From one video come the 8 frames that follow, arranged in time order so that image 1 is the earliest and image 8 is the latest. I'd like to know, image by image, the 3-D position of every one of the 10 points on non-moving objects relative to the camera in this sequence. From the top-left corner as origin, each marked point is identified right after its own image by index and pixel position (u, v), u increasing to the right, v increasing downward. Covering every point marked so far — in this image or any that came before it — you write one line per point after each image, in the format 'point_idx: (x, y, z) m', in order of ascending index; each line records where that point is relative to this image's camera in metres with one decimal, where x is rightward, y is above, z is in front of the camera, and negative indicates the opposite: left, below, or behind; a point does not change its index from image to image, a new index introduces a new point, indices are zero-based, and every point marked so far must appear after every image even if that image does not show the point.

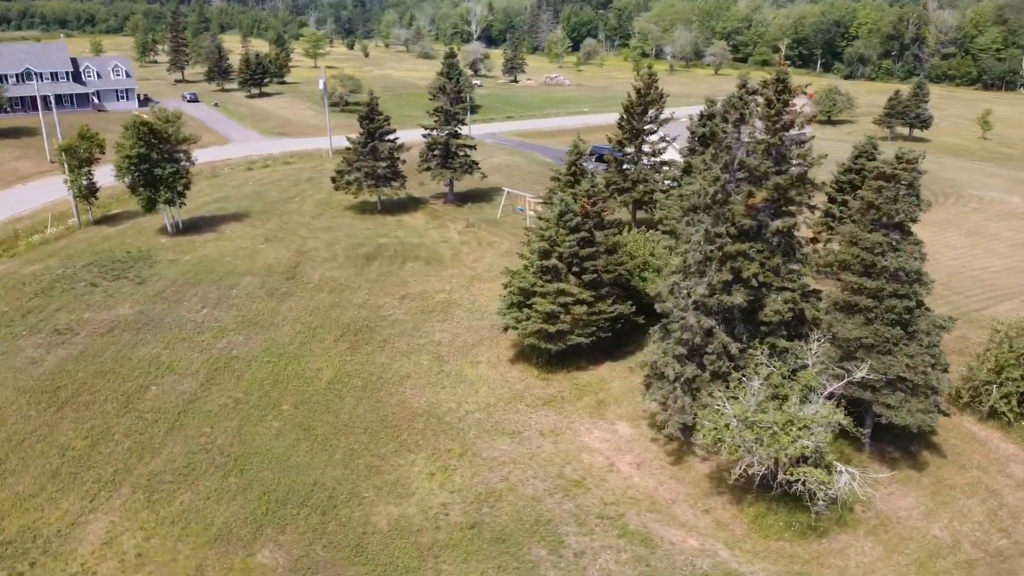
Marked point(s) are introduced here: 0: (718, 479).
0: (+4.6, -4.3, +18.0) m
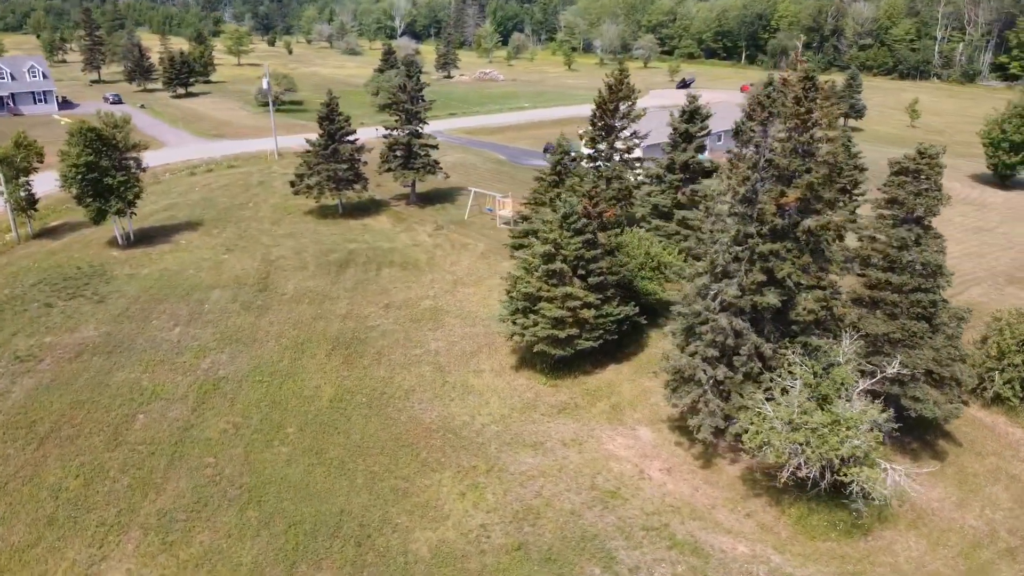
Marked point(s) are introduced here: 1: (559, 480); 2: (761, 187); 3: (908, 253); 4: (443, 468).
0: (+5.3, -4.3, +17.8) m
1: (+1.1, -4.3, +17.9) m
2: (+5.3, +2.1, +17.0) m
3: (+8.5, +0.8, +17.3) m
4: (-1.5, -4.1, +18.2) m
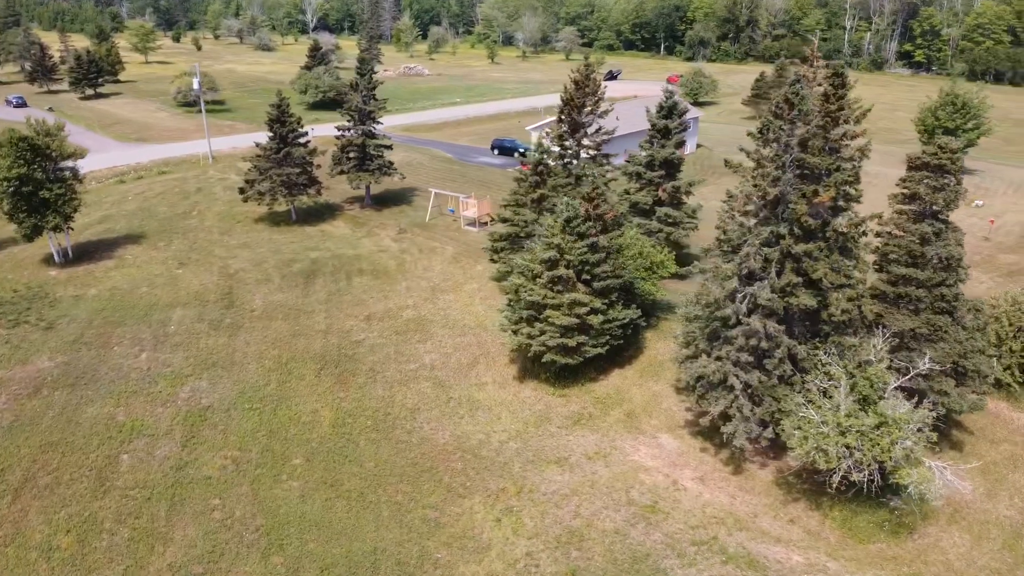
0: (+6.0, -4.3, +17.6) m
1: (+1.8, -4.5, +17.1) m
2: (+5.8, +2.1, +16.6) m
3: (+9.0, +0.9, +17.3) m
4: (-0.9, -4.4, +17.2) m
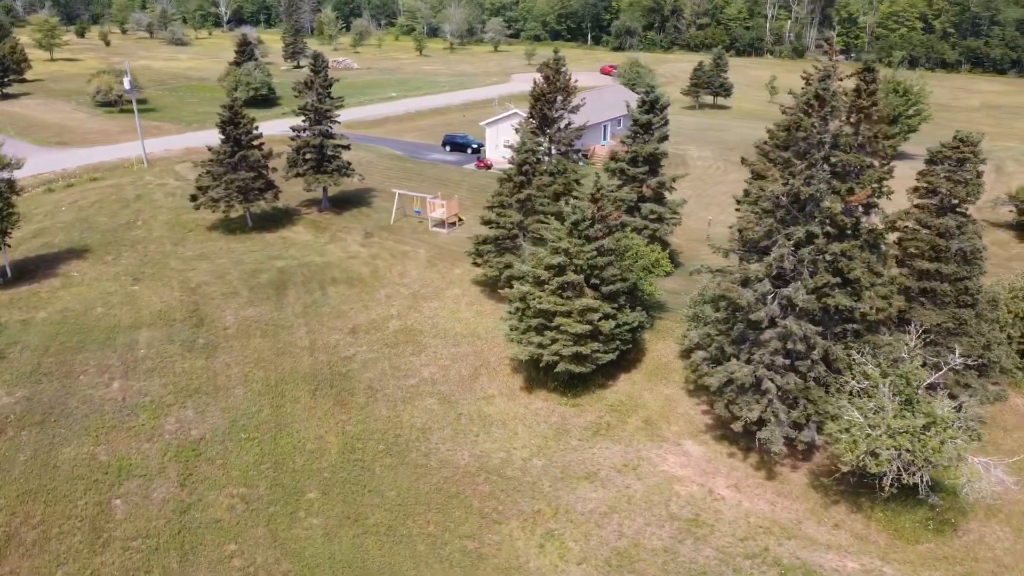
0: (+6.7, -4.3, +17.3) m
1: (+2.5, -4.6, +16.5) m
2: (+6.3, +2.1, +16.3) m
3: (+9.5, +1.0, +17.2) m
4: (-0.1, -4.7, +16.2) m
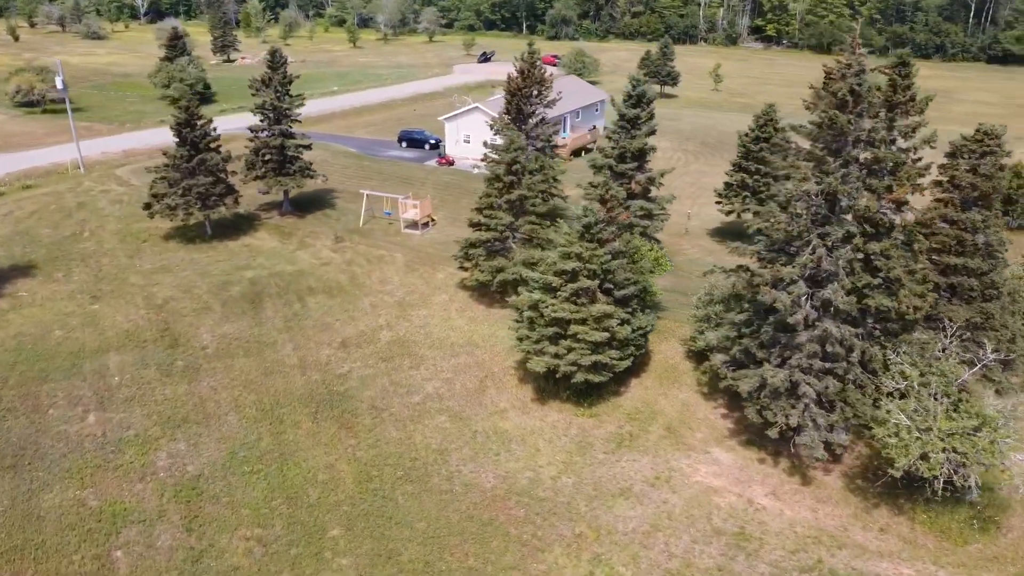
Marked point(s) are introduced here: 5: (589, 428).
0: (+7.4, -4.3, +17.0) m
1: (+3.3, -4.8, +15.8) m
2: (+6.9, +2.1, +15.8) m
3: (+10.0, +1.1, +17.1) m
4: (+0.7, -4.9, +15.3) m
5: (+1.9, -3.4, +19.4) m
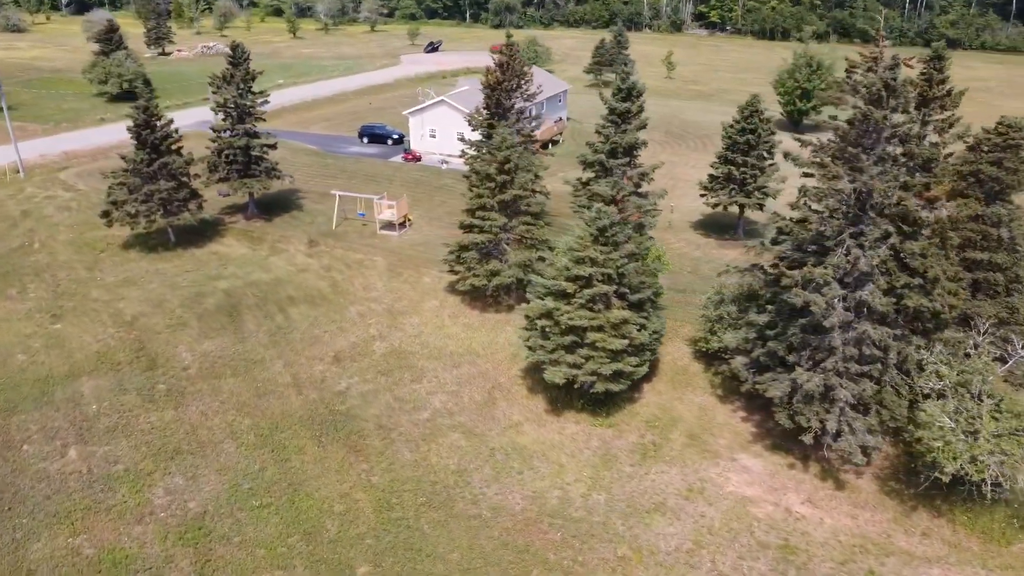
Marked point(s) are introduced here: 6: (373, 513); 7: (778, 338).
0: (+8.0, -4.3, +16.7) m
1: (+4.0, -4.9, +15.2) m
2: (+7.3, +2.1, +15.4) m
3: (+10.4, +1.2, +16.9) m
4: (+1.4, -5.1, +14.6) m
5: (+2.3, -3.5, +18.6) m
6: (-2.8, -4.5, +16.0) m
7: (+5.9, -1.1, +17.8) m
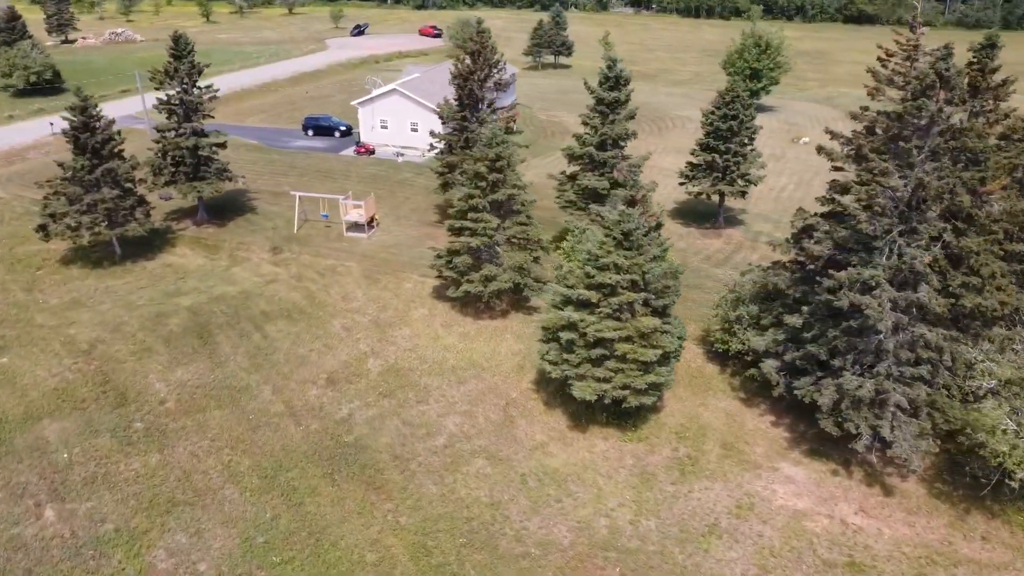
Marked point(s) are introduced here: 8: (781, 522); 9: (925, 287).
0: (+8.7, -4.2, +16.2) m
1: (+5.0, -5.1, +14.4) m
2: (+8.0, +2.1, +14.7) m
3: (+10.9, +1.4, +16.5) m
4: (+2.5, -5.4, +13.5) m
5: (+2.9, -3.6, +17.6) m
6: (-1.9, -4.9, +14.5) m
7: (+6.4, -1.1, +17.0) m
8: (+5.2, -4.5, +15.6) m
9: (+7.7, 0.0, +15.0) m
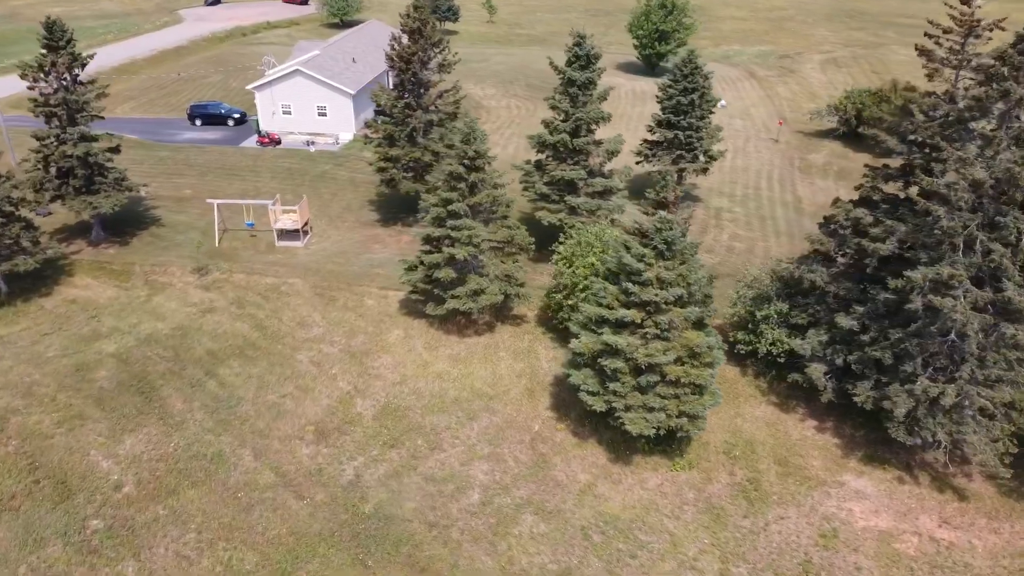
0: (+9.8, -4.0, +15.6) m
1: (+6.4, -5.2, +13.2) m
2: (+8.8, +2.1, +13.6) m
3: (+11.4, +1.8, +15.9) m
4: (+4.2, -5.8, +12.0) m
5: (+3.7, -3.9, +15.9) m
6: (-0.3, -5.7, +12.2) m
7: (+7.1, -1.1, +15.8) m
8: (+6.4, -4.6, +14.4) m
9: (+8.6, +0.1, +13.9) m
